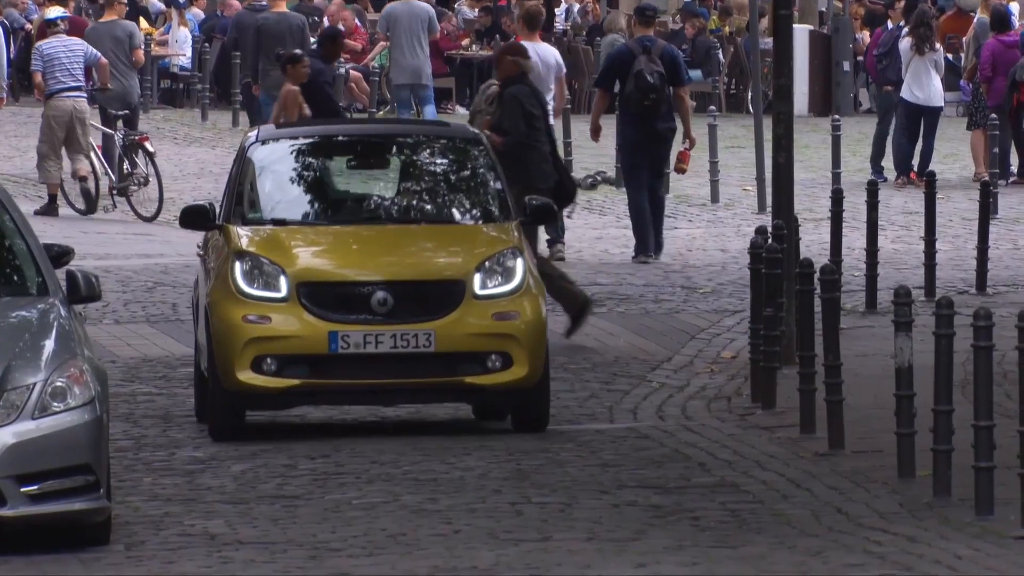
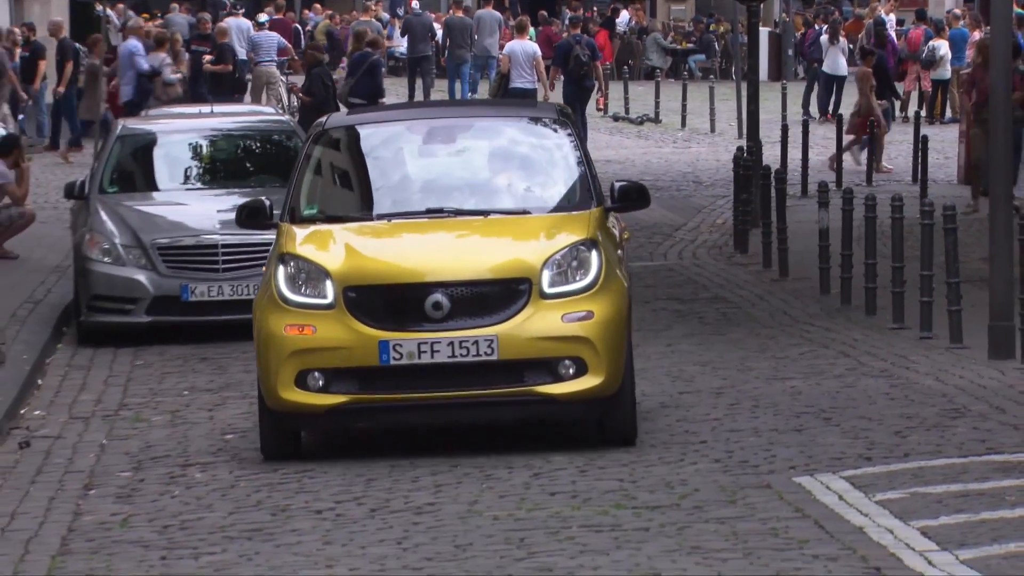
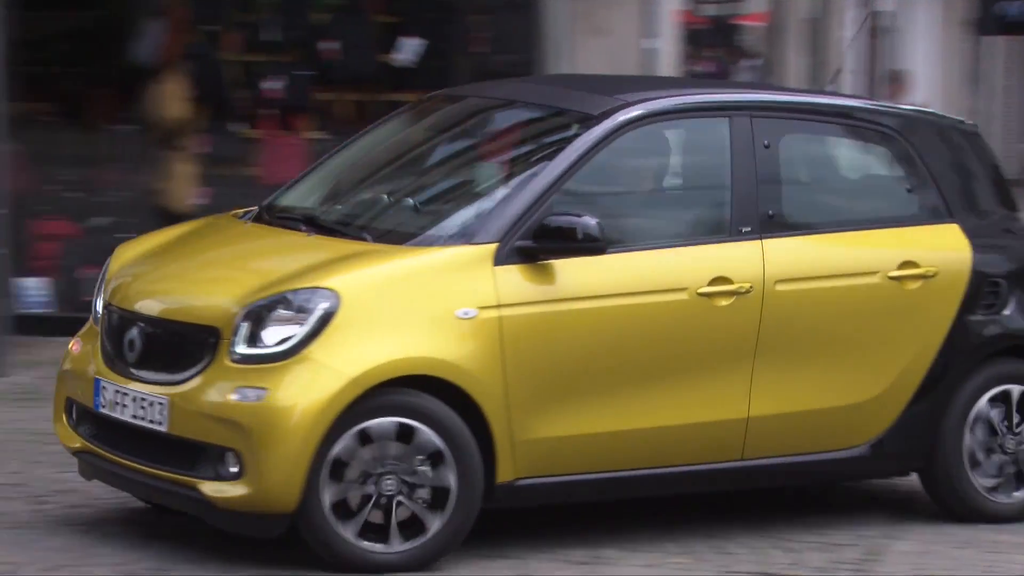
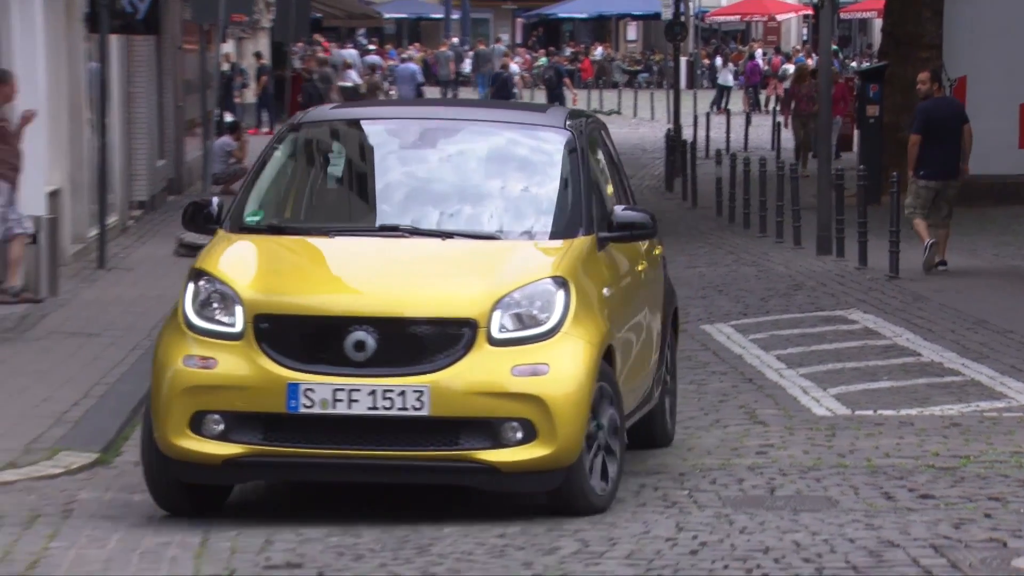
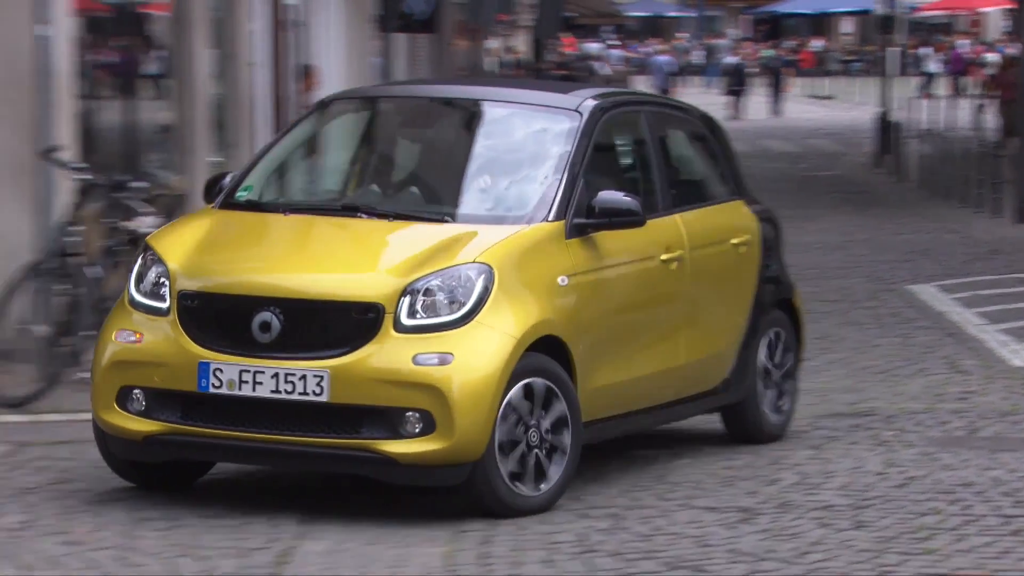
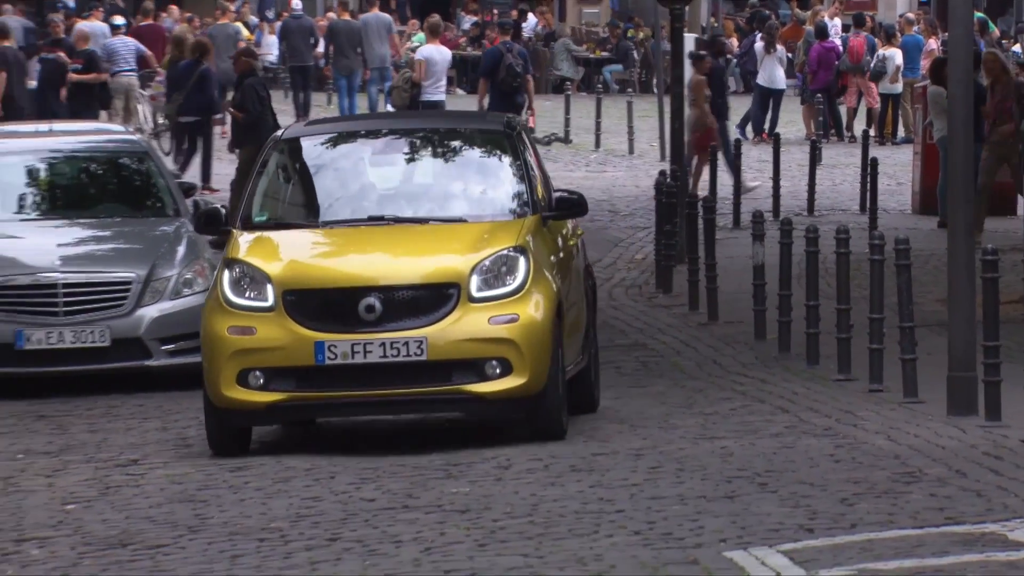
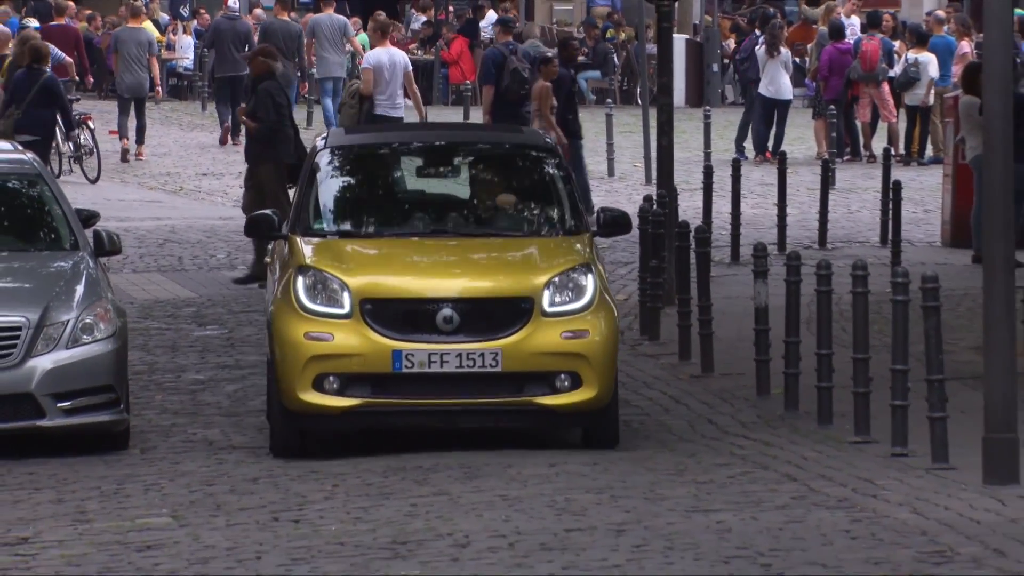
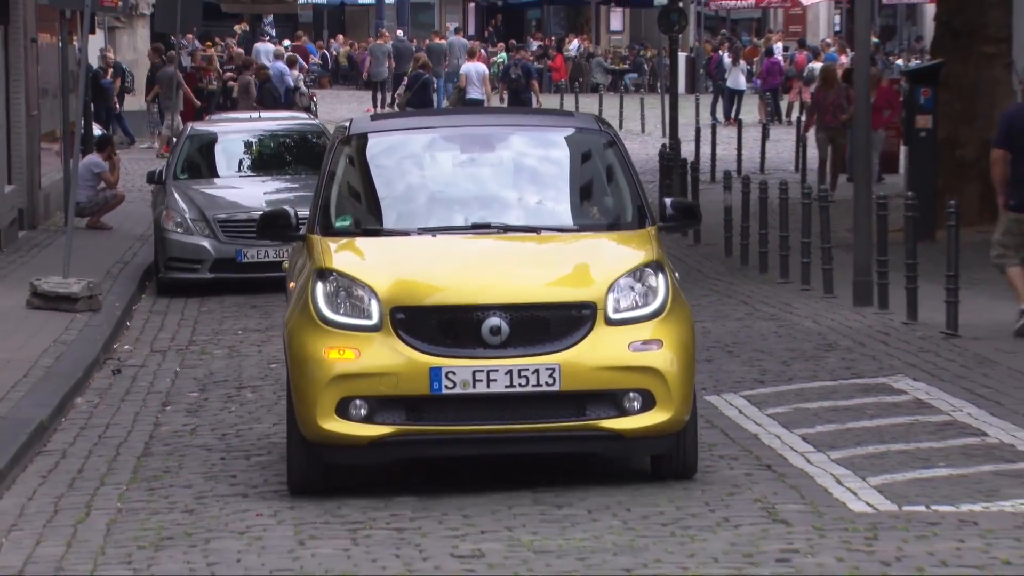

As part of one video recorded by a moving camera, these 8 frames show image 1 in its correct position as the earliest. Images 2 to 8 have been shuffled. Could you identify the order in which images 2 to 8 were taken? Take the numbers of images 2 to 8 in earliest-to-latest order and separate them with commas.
7, 6, 2, 8, 4, 5, 3
